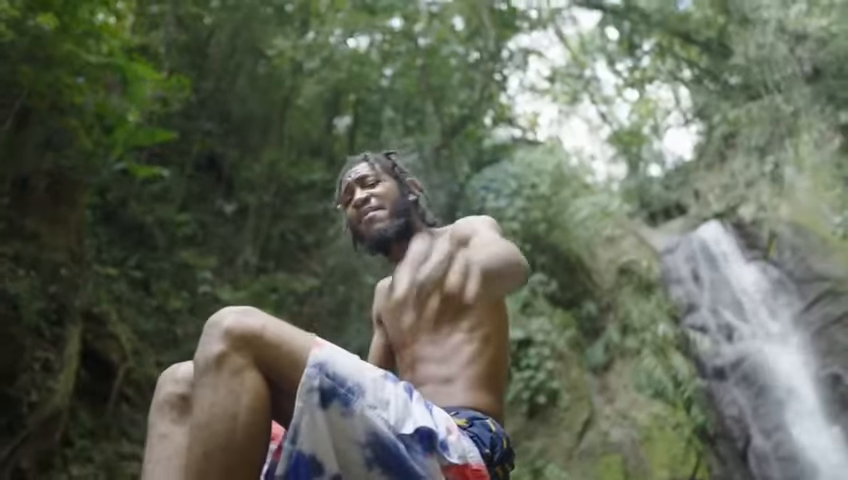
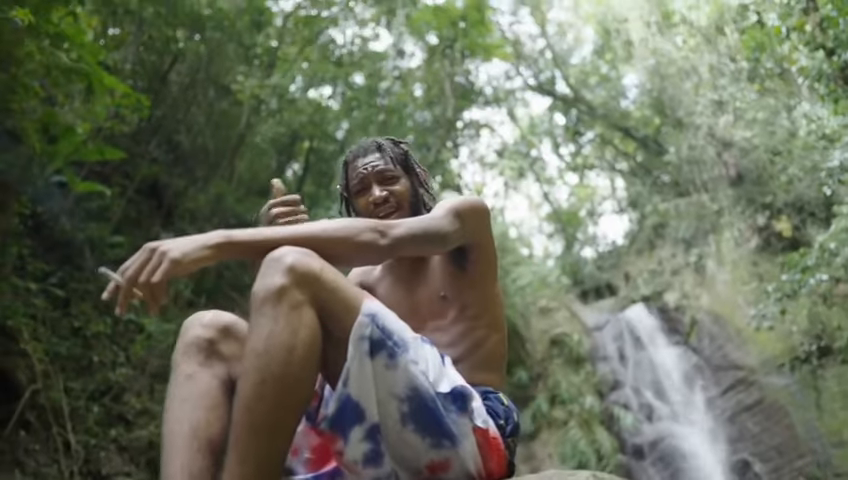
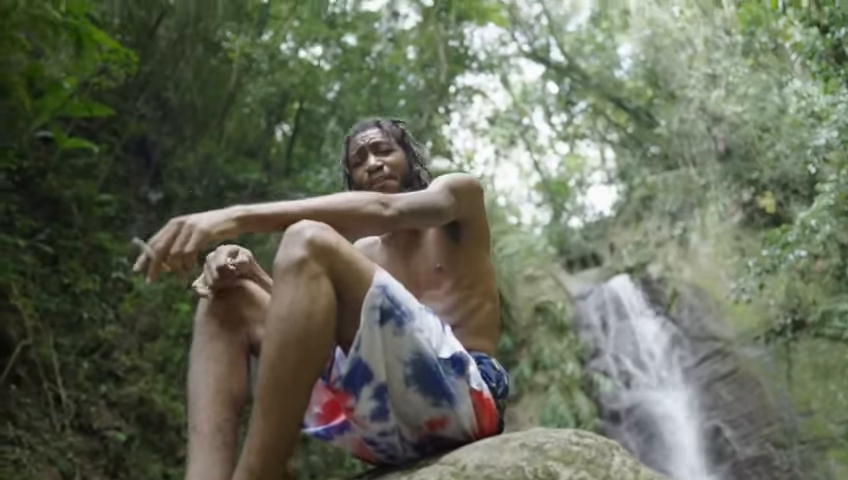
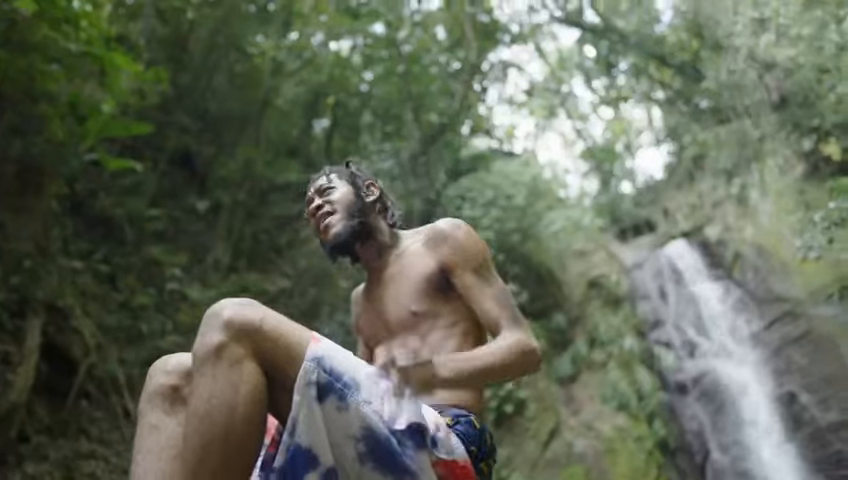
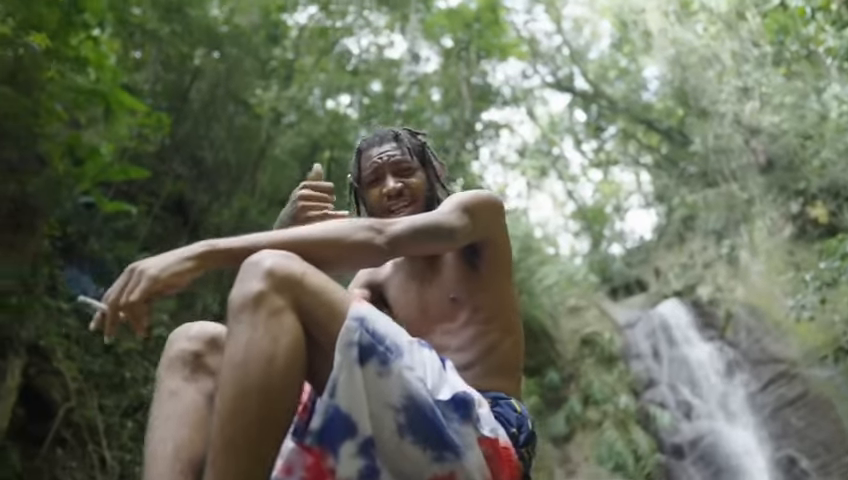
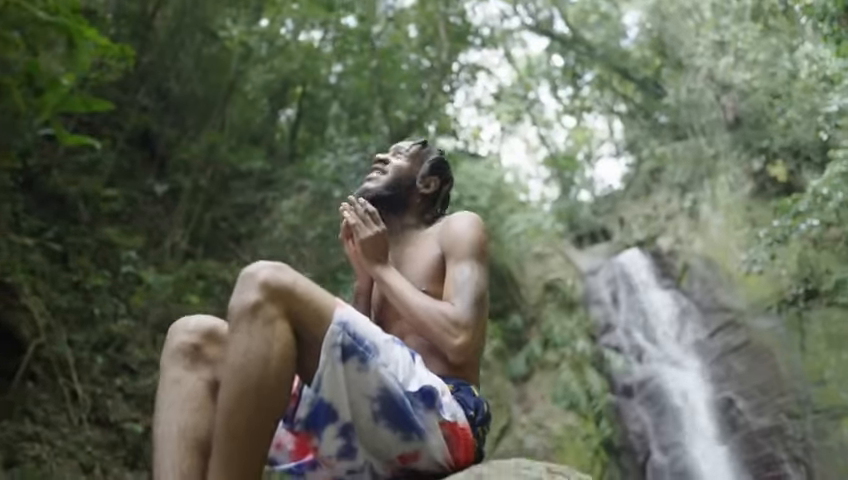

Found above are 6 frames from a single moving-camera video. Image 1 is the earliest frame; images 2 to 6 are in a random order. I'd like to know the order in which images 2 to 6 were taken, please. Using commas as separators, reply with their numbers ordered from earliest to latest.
4, 6, 3, 2, 5
